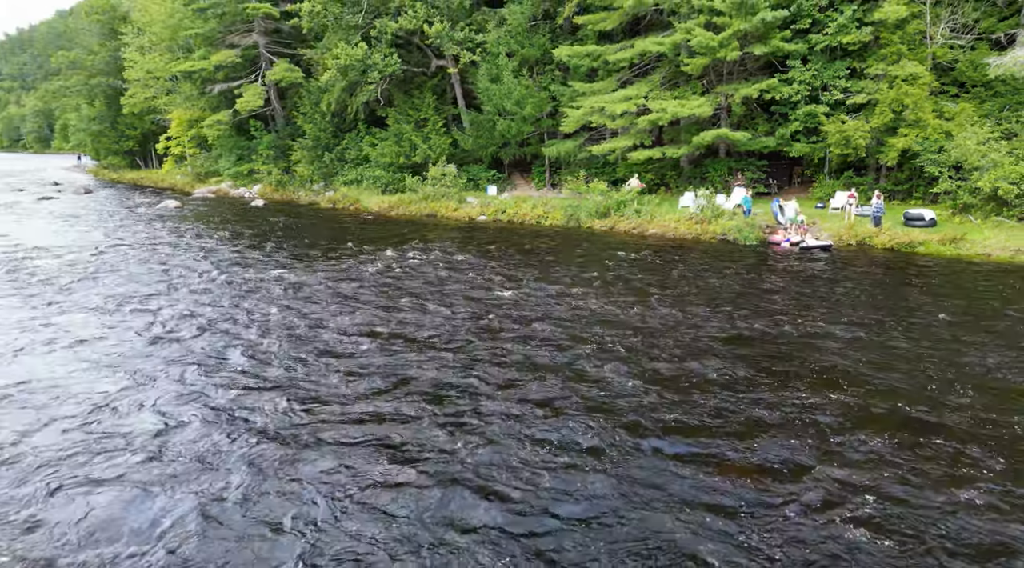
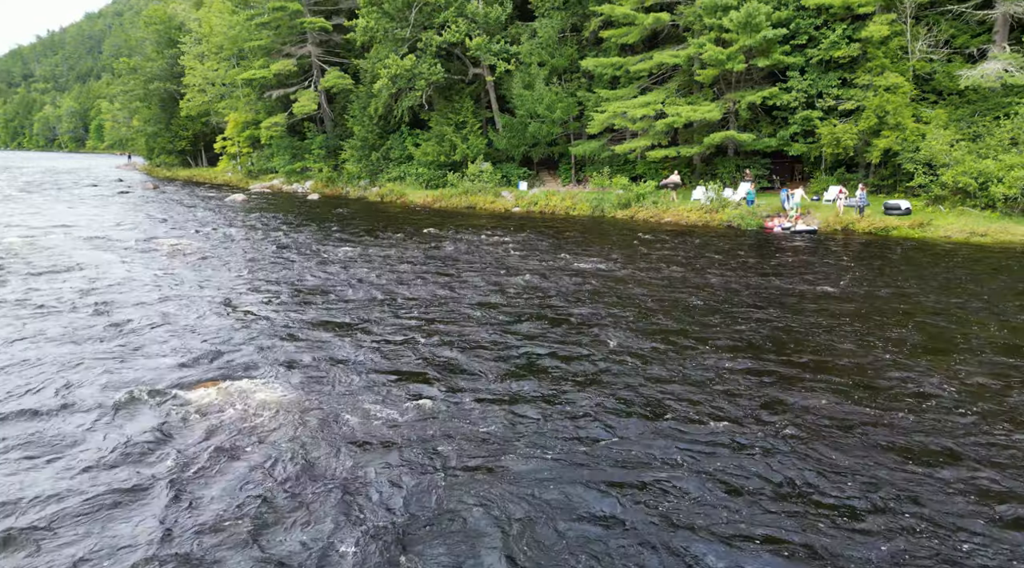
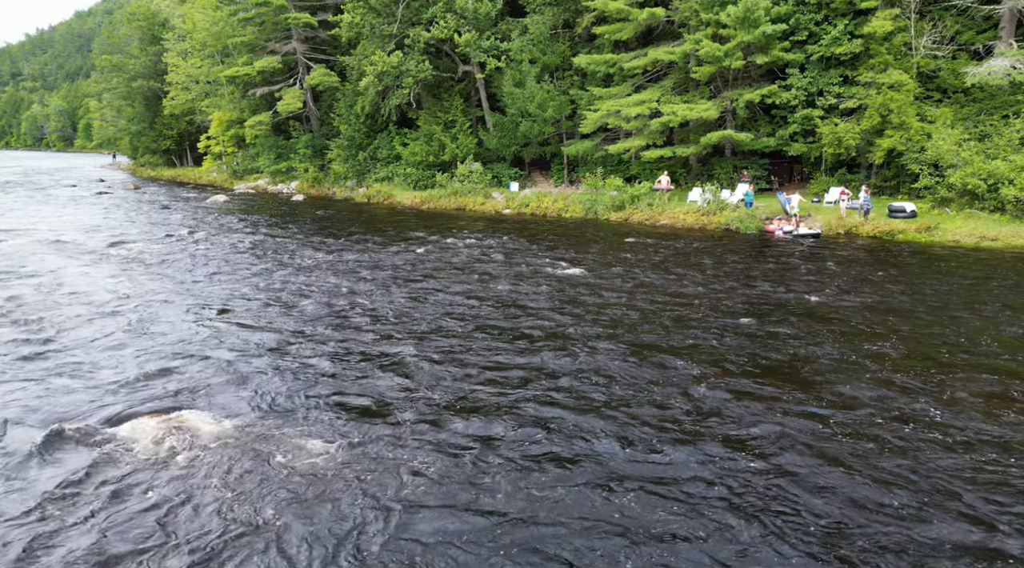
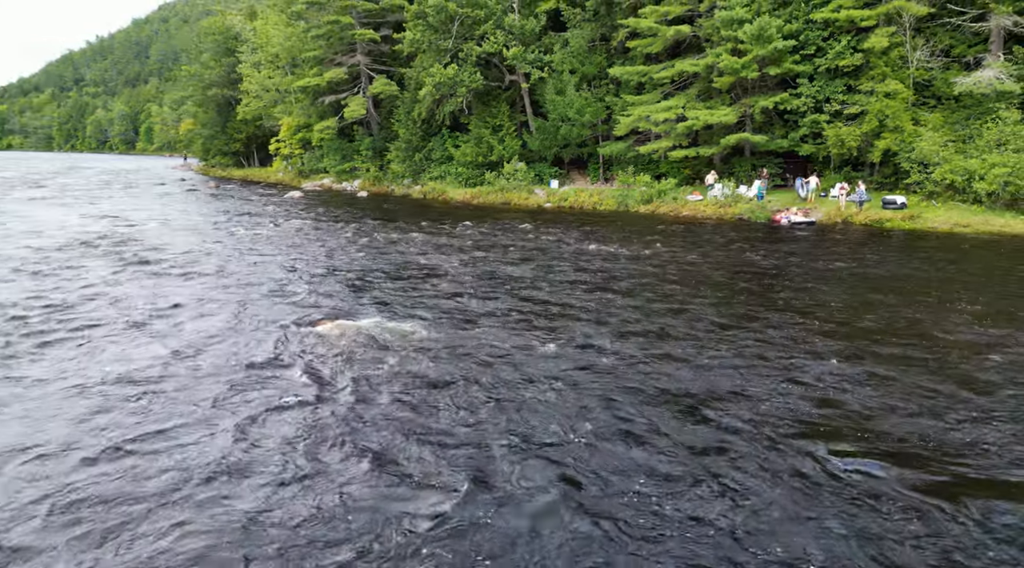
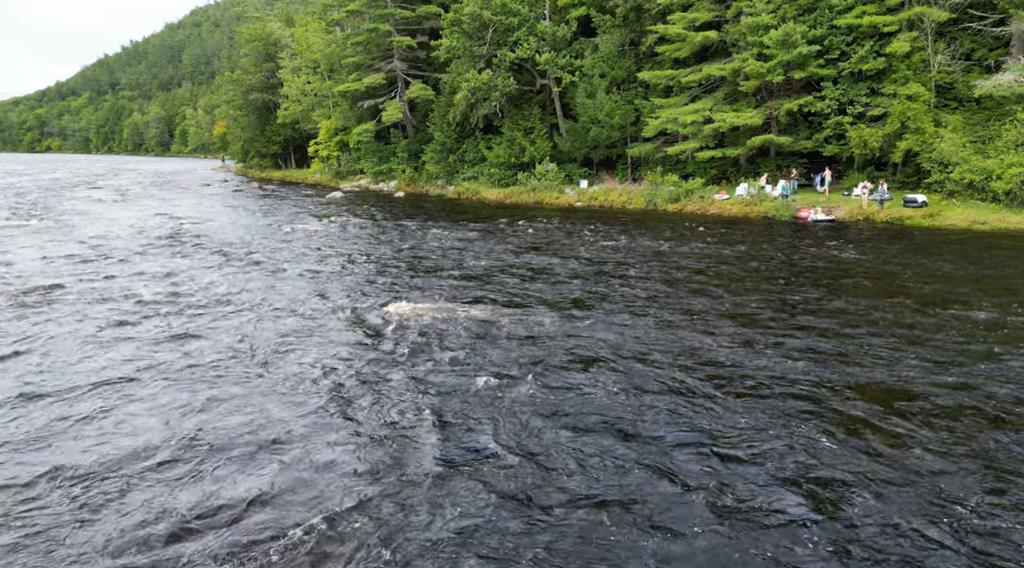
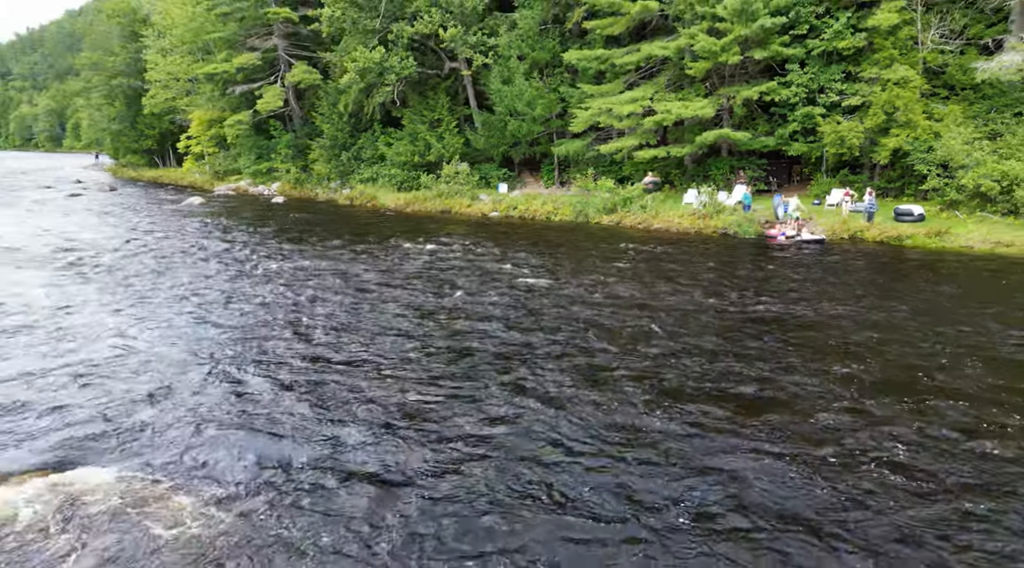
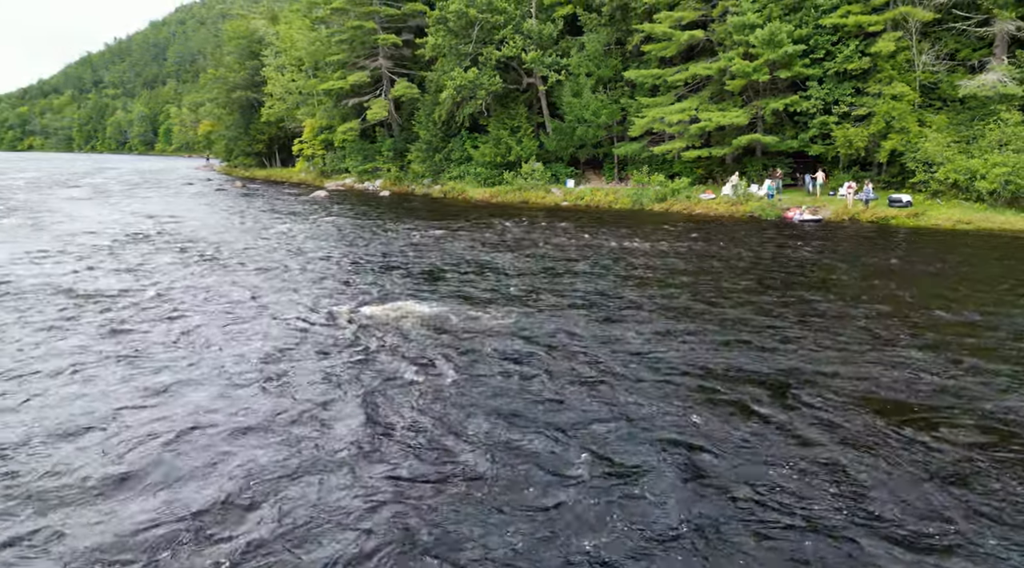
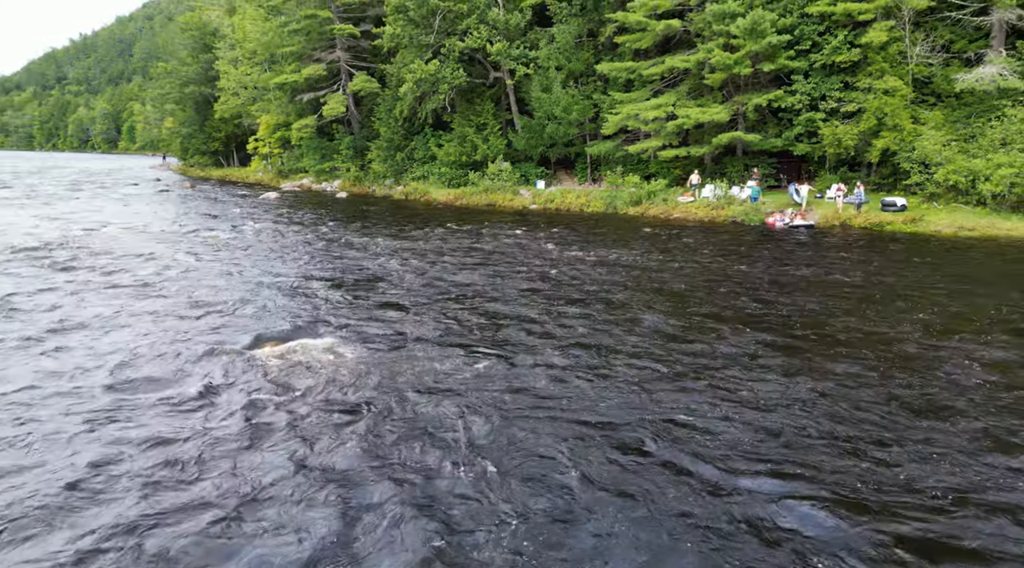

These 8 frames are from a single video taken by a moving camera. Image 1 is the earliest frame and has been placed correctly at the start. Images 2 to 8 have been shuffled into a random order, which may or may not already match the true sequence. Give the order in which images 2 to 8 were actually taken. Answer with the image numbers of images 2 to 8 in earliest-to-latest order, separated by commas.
6, 3, 2, 8, 4, 7, 5
